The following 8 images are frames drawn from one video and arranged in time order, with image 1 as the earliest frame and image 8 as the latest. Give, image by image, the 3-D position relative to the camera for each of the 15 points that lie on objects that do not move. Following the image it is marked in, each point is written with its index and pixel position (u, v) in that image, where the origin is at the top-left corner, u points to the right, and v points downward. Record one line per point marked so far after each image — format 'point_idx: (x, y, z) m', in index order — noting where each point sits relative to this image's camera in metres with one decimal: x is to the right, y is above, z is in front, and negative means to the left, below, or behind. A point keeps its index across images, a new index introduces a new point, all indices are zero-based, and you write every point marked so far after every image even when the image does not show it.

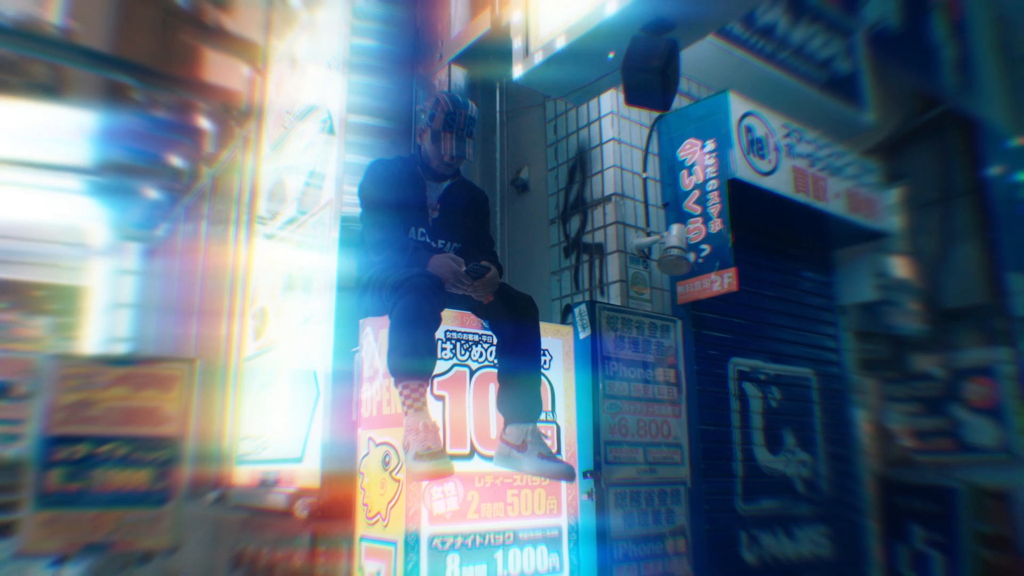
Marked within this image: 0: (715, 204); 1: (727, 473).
0: (+0.9, +0.4, +3.3) m
1: (+1.0, -0.9, +3.4) m
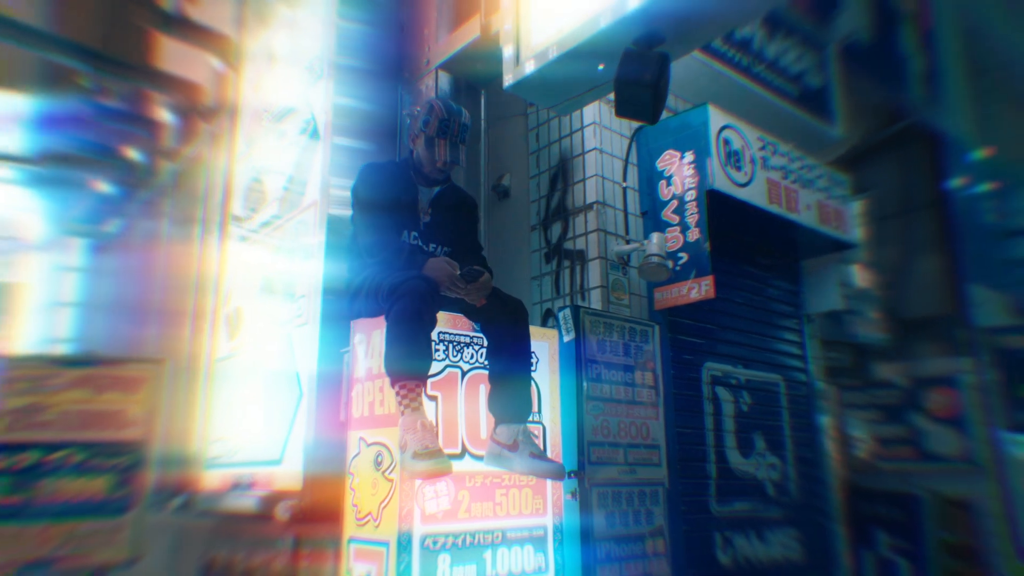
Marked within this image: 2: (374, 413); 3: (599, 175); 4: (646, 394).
0: (+0.8, +0.3, +3.4) m
1: (+0.9, -0.9, +3.5) m
2: (-0.5, -0.5, +2.9) m
3: (+0.4, +0.5, +3.5) m
4: (+0.6, -0.5, +3.3) m
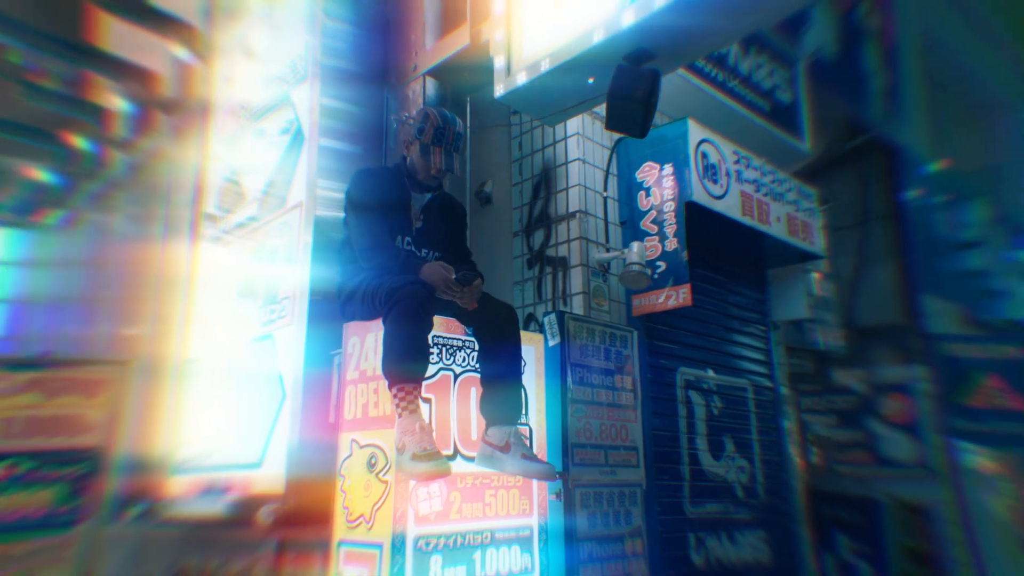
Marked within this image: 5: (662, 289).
0: (+0.8, +0.3, +3.5) m
1: (+0.8, -0.9, +3.6) m
2: (-0.6, -0.5, +2.9) m
3: (+0.3, +0.5, +3.6) m
4: (+0.5, -0.5, +3.4) m
5: (+0.7, 0.0, +3.4) m
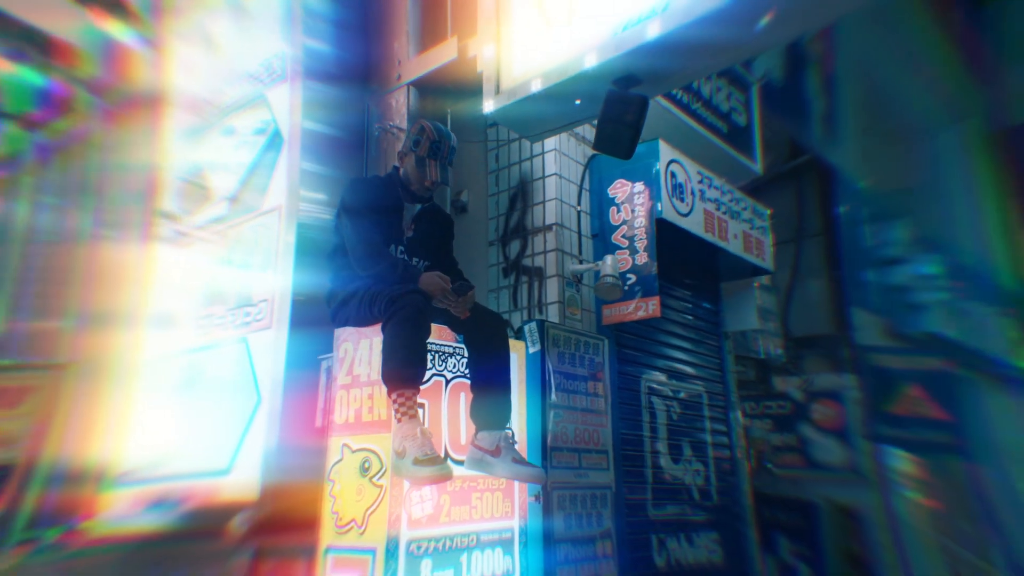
0: (+0.7, +0.2, +3.7) m
1: (+0.7, -1.0, +3.8) m
2: (-0.6, -0.5, +2.9) m
3: (+0.2, +0.4, +3.7) m
4: (+0.4, -0.6, +3.6) m
5: (+0.6, -0.1, +3.6) m
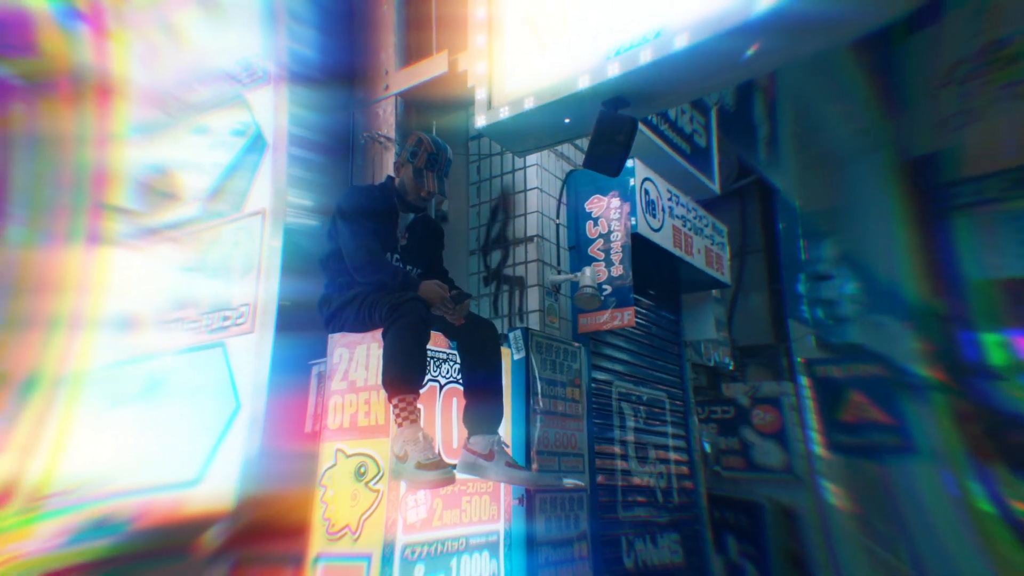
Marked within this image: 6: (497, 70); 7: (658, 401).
0: (+0.6, +0.2, +3.9) m
1: (+0.5, -1.1, +4.0) m
2: (-0.6, -0.5, +3.0) m
3: (+0.1, +0.4, +3.9) m
4: (+0.3, -0.6, +3.7) m
5: (+0.5, -0.1, +3.8) m
6: (-0.1, +1.0, +3.3) m
7: (+0.9, -0.7, +4.7) m
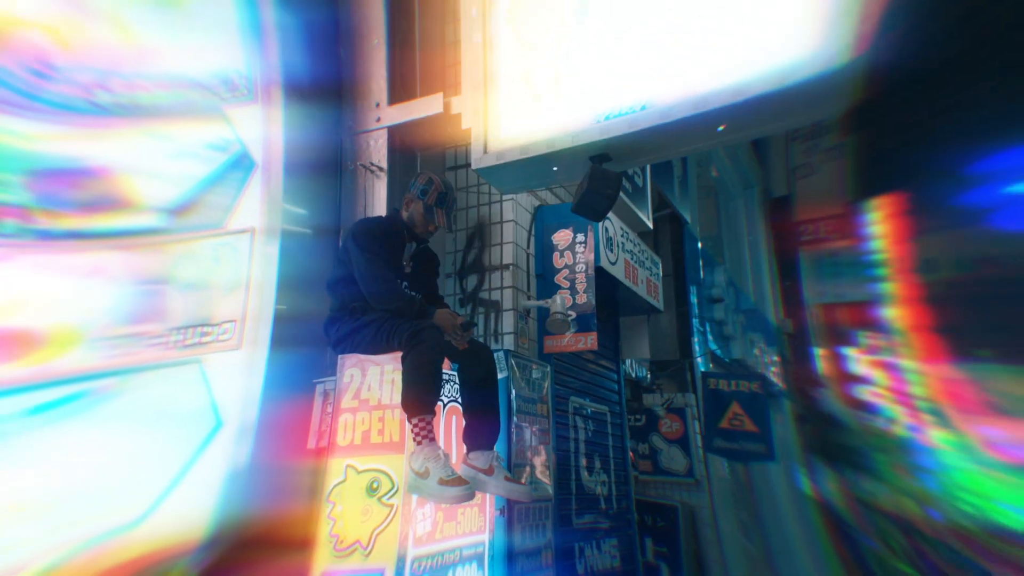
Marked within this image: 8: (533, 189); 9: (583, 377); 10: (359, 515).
0: (+0.4, +0.1, +4.2) m
1: (+0.3, -1.2, +4.3) m
2: (-0.6, -0.7, +3.1) m
3: (0.0, +0.3, +4.1) m
4: (+0.2, -0.7, +4.0) m
5: (+0.3, -0.2, +4.1) m
6: (-0.1, +0.9, +3.6) m
7: (+0.6, -0.9, +5.1) m
8: (+0.1, +0.6, +3.8) m
9: (+0.5, -0.6, +4.9) m
10: (-0.6, -1.0, +3.0) m
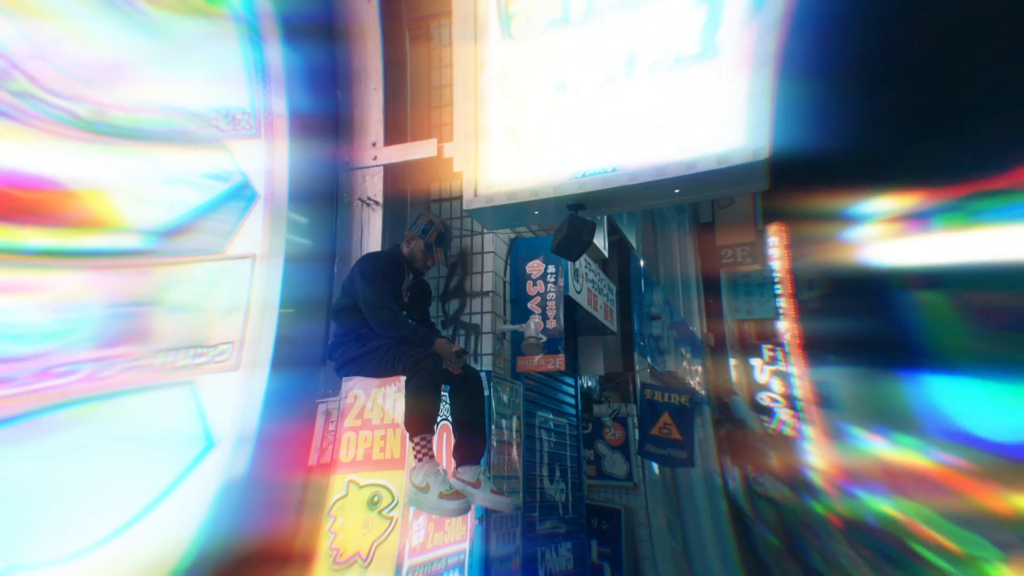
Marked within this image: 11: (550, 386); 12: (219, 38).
0: (+0.2, -0.1, +4.6) m
1: (+0.1, -1.4, +4.7) m
2: (-0.7, -0.8, +3.4) m
3: (-0.1, +0.1, +4.5) m
4: (0.0, -0.9, +4.4) m
5: (+0.2, -0.4, +4.5) m
6: (-0.2, +0.7, +3.9) m
7: (+0.3, -1.0, +5.5) m
8: (0.0, +0.4, +4.2) m
9: (+0.2, -0.8, +5.3) m
10: (-0.7, -1.1, +3.3) m
11: (+0.2, -0.7, +5.4) m
12: (-1.5, +1.3, +3.7) m
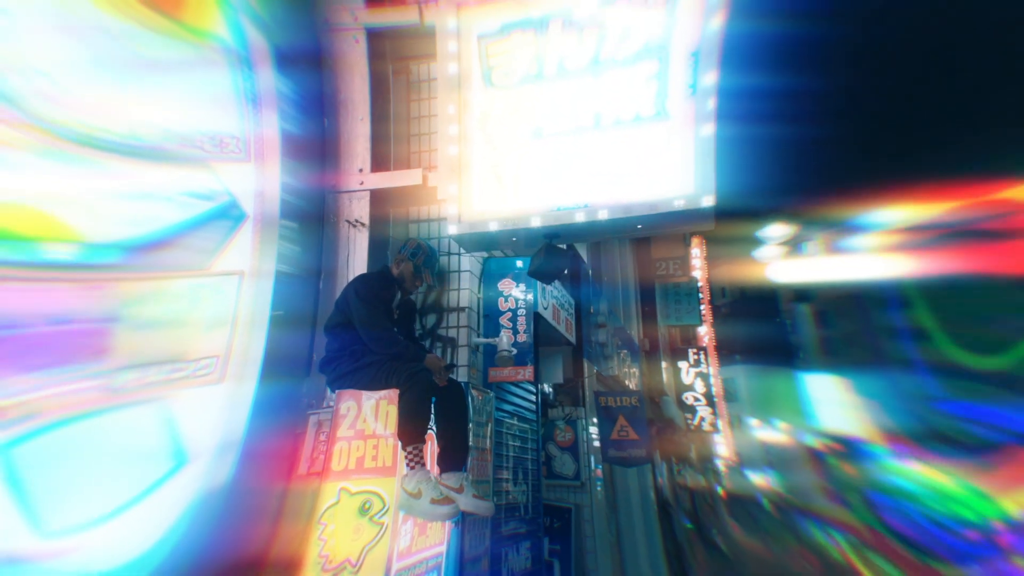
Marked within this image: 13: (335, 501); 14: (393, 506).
0: (+0.1, -0.2, +4.9) m
1: (-0.1, -1.5, +5.0) m
2: (-0.8, -0.9, +3.6) m
3: (-0.3, 0.0, +4.8) m
4: (-0.2, -1.0, +4.7) m
5: (0.0, -0.5, +4.8) m
6: (-0.3, +0.6, +4.2) m
7: (0.0, -1.1, +5.8) m
8: (-0.1, +0.3, +4.5) m
9: (0.0, -0.9, +5.6) m
10: (-0.8, -1.2, +3.5) m
11: (0.0, -0.8, +5.7) m
12: (-1.6, +1.2, +3.9) m
13: (-0.9, -1.0, +3.6) m
14: (-0.6, -1.0, +3.5) m
